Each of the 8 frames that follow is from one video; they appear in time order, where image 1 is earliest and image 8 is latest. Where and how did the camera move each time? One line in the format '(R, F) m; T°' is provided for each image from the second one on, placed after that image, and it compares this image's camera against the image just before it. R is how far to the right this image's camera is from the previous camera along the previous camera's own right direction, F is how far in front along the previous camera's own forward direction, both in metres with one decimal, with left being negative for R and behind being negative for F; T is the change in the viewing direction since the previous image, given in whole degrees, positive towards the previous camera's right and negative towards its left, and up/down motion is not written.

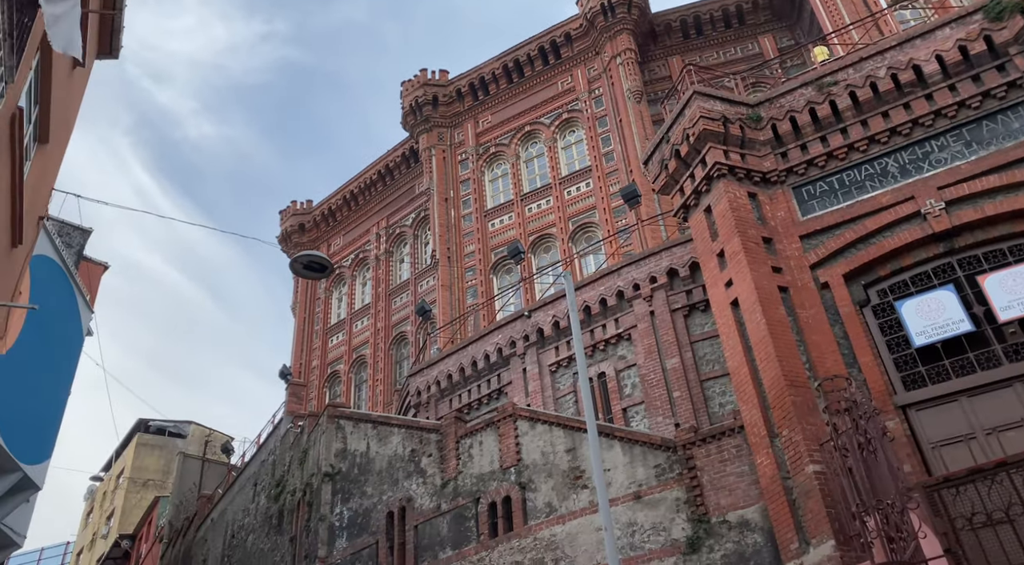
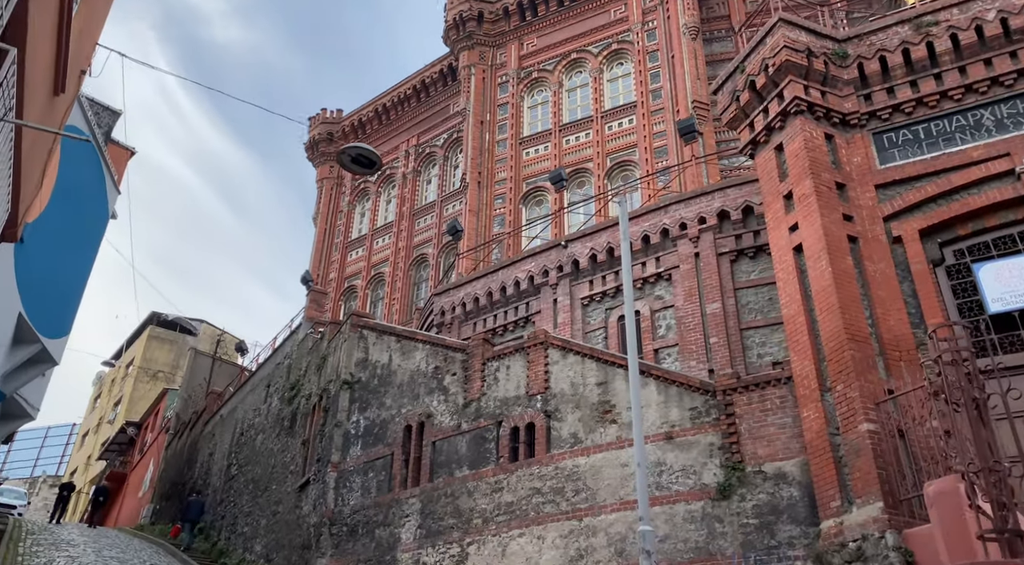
(-0.5, +0.6) m; -1°
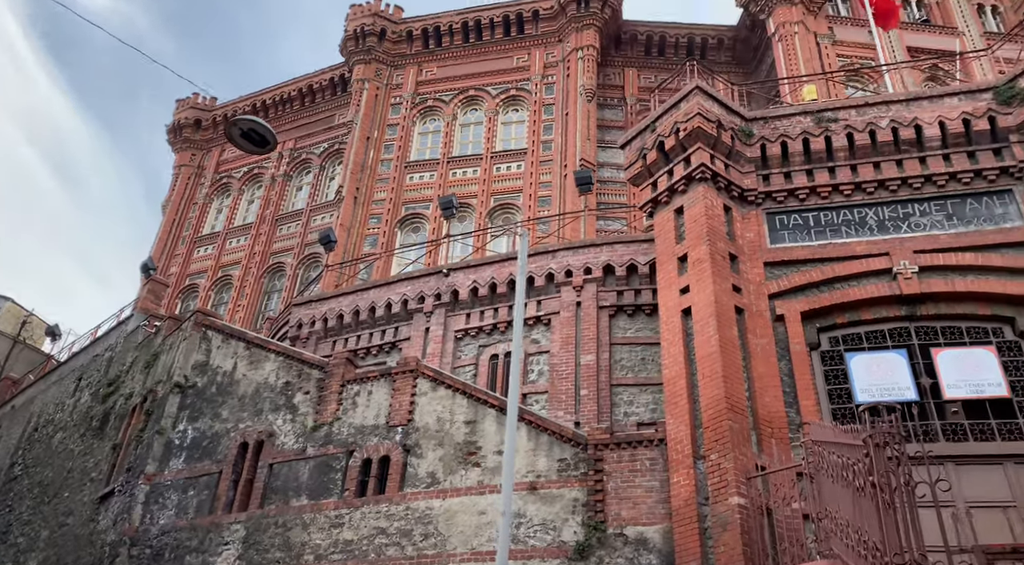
(-0.5, +0.8) m; +11°
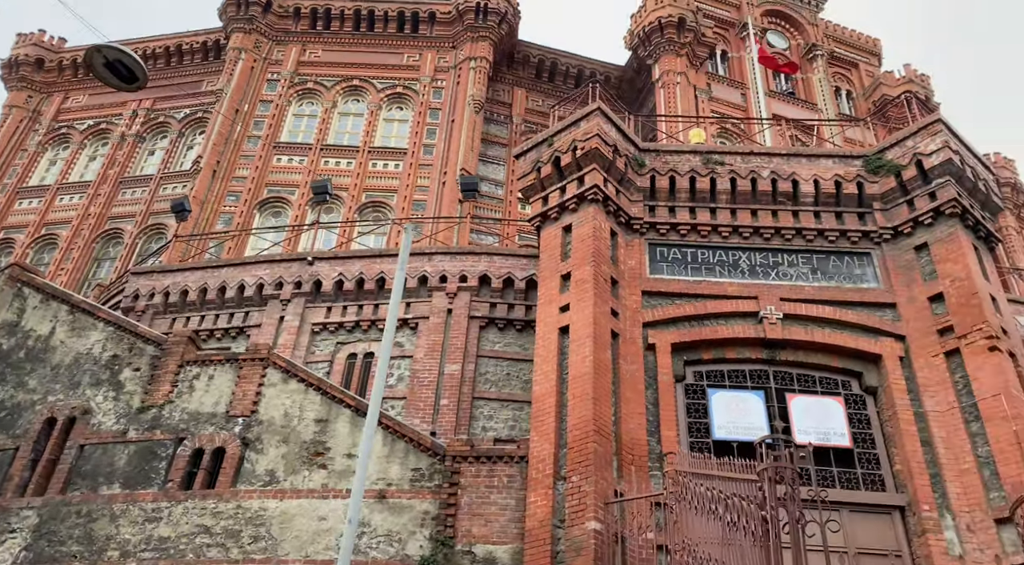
(-0.4, +0.6) m; +11°
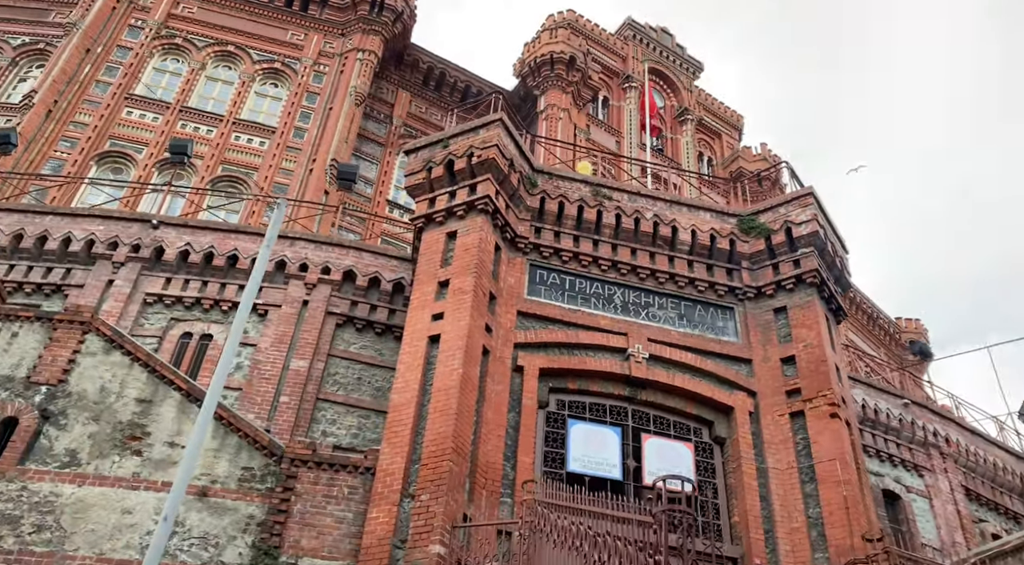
(-0.5, +0.6) m; +11°
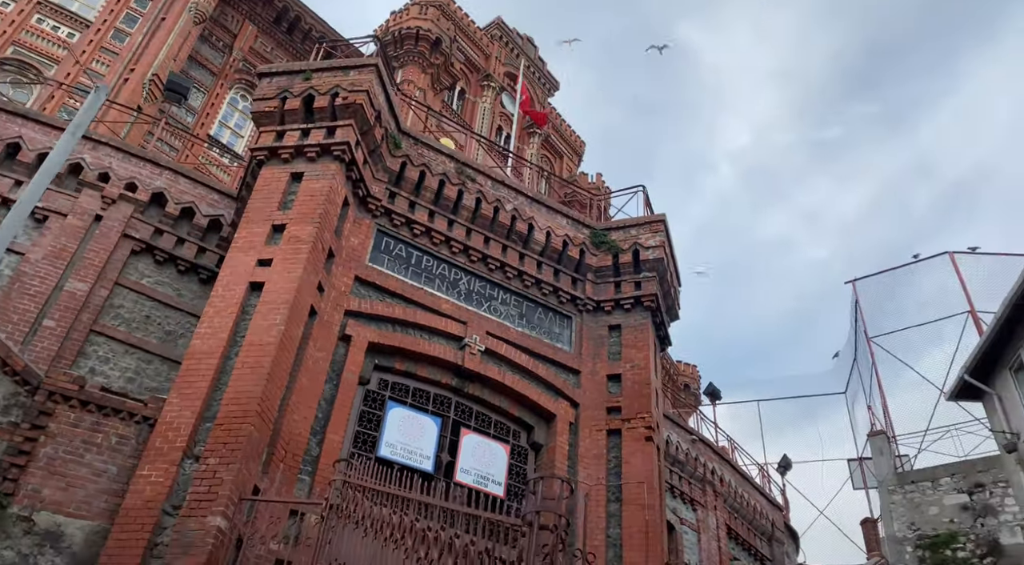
(-0.5, +0.9) m; +15°
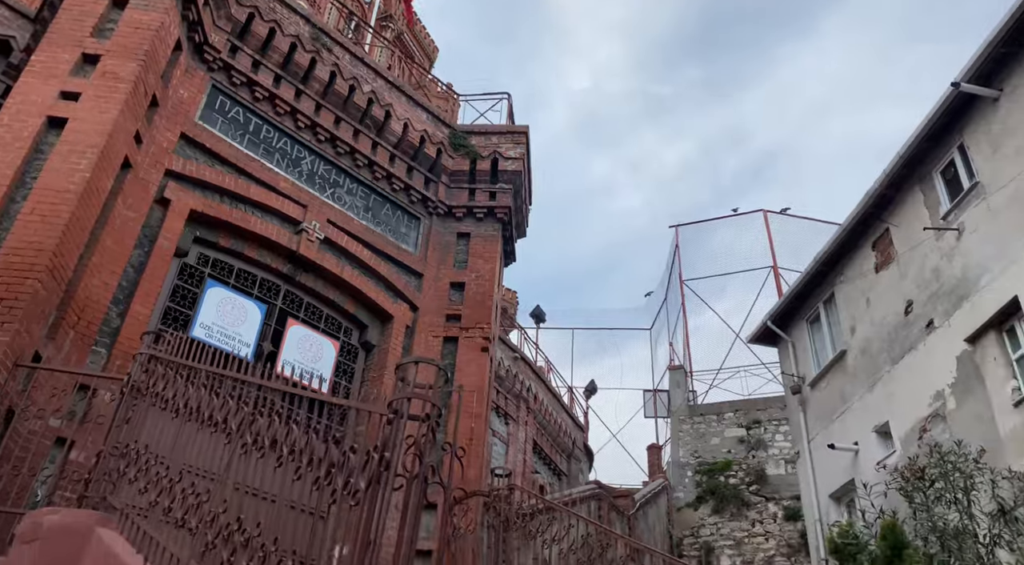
(-0.4, +0.6) m; +14°
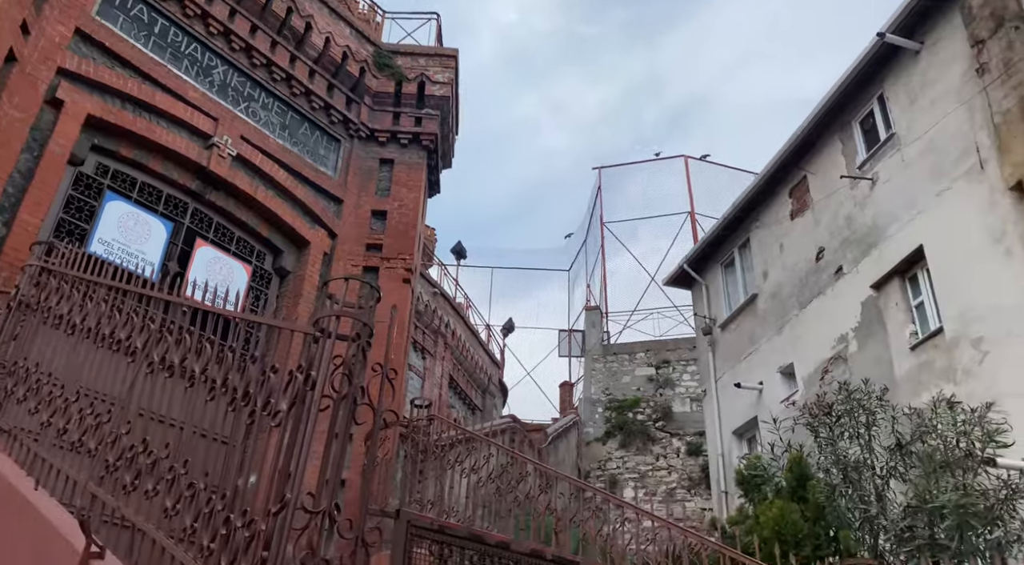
(-0.1, +0.2) m; +6°
